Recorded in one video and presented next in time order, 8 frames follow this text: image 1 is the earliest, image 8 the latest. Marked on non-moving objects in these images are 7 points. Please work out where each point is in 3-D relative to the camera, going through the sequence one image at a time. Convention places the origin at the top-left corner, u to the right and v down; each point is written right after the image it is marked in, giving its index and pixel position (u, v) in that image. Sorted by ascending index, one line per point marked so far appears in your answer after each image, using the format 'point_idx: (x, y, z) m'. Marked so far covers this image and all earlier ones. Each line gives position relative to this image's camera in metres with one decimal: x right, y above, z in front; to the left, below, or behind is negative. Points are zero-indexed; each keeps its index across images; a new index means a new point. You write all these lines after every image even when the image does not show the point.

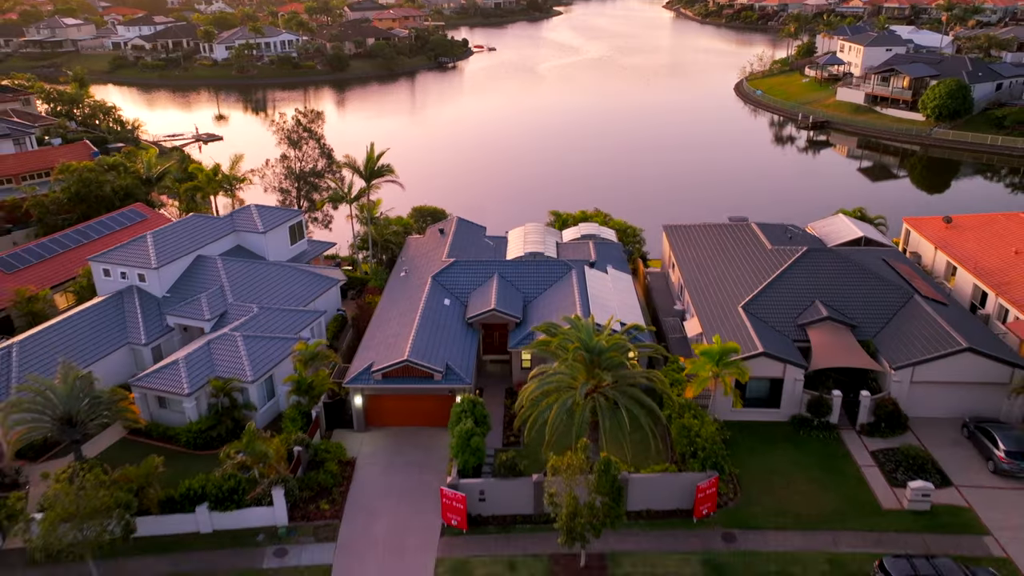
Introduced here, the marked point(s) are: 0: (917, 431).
0: (+8.1, -2.9, +16.5) m
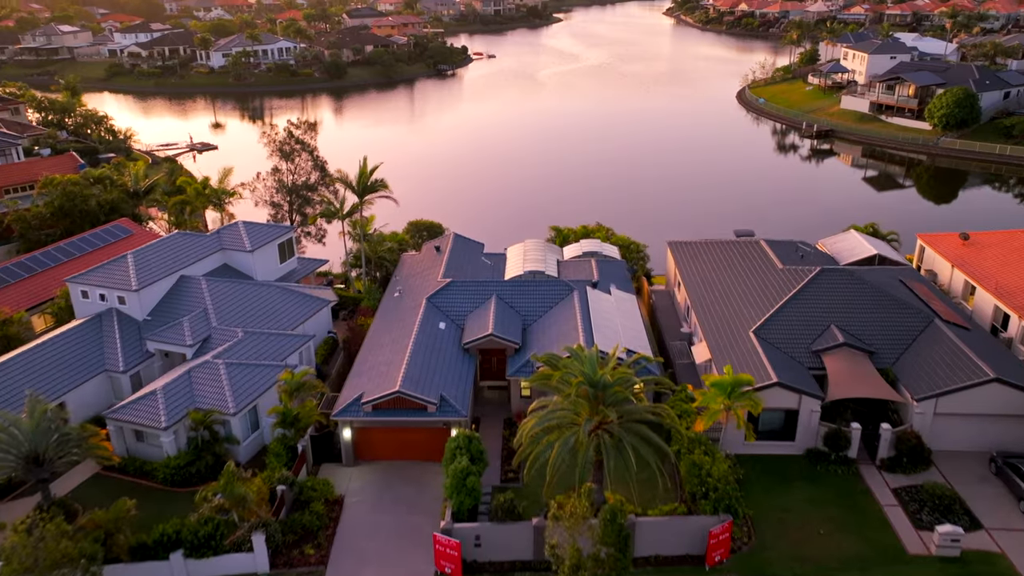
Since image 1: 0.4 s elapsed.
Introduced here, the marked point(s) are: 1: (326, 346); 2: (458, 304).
0: (+8.1, -3.4, +15.5) m
1: (-4.5, -1.4, +20.0) m
2: (-1.3, -0.4, +19.5) m
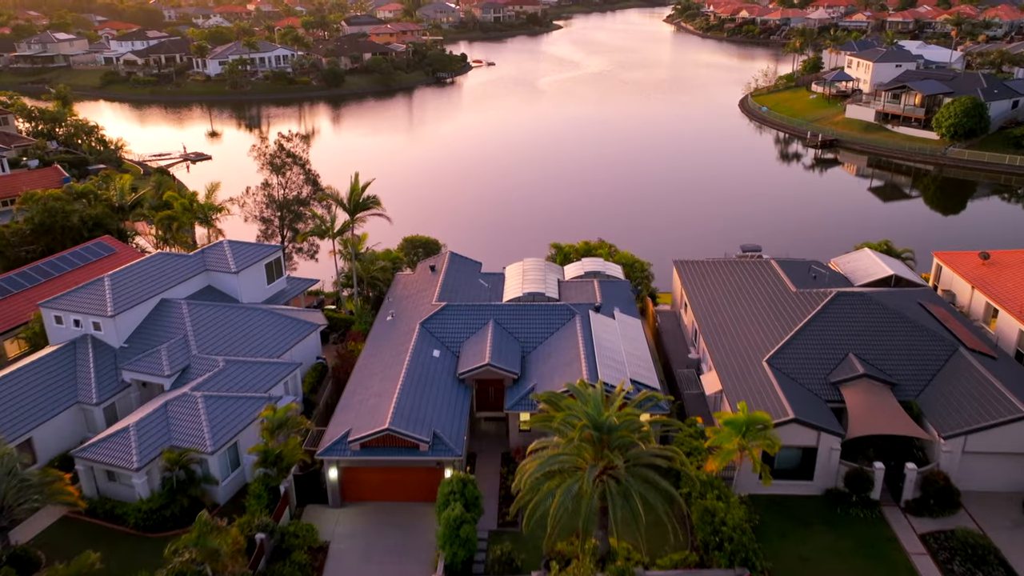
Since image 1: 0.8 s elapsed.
0: (+8.0, -3.9, +14.5) m
1: (-4.5, -1.9, +18.9) m
2: (-1.3, -0.9, +18.5) m
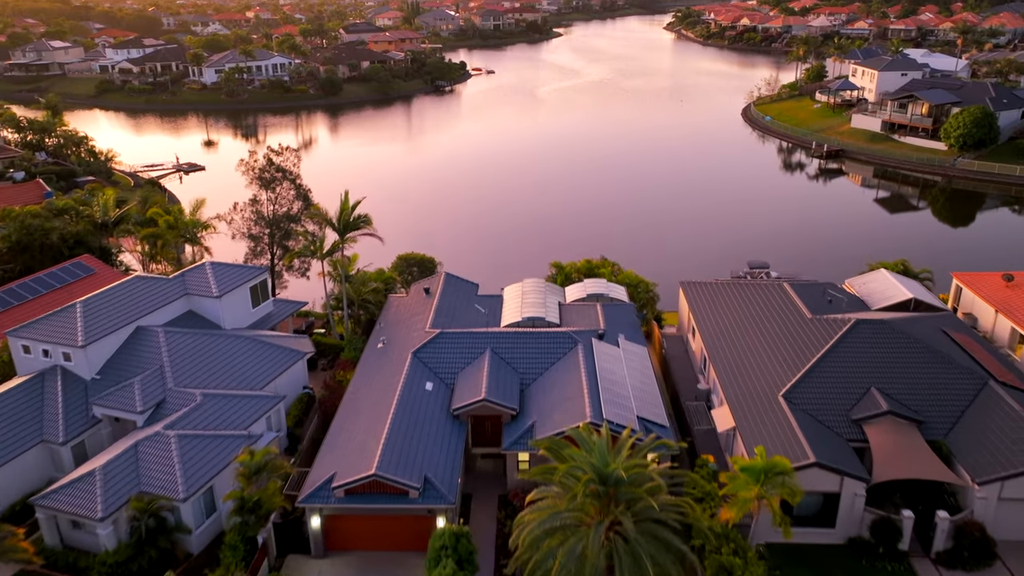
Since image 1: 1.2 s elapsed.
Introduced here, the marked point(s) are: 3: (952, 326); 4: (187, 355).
0: (+8.0, -4.4, +13.3) m
1: (-4.6, -2.5, +17.8) m
2: (-1.3, -1.5, +17.3) m
3: (+9.8, -0.8, +18.4) m
4: (-6.8, -1.4, +17.2) m
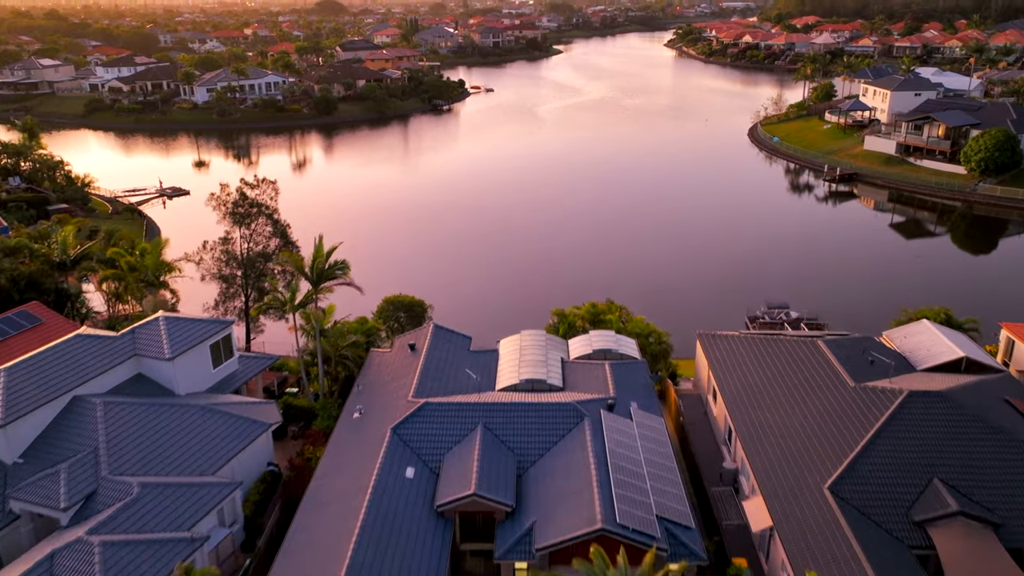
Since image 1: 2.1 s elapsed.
0: (+7.9, -5.5, +10.8) m
1: (-4.7, -3.7, +15.3) m
2: (-1.4, -2.7, +14.9) m
3: (+9.8, -2.0, +16.0) m
4: (-6.8, -2.6, +14.7) m
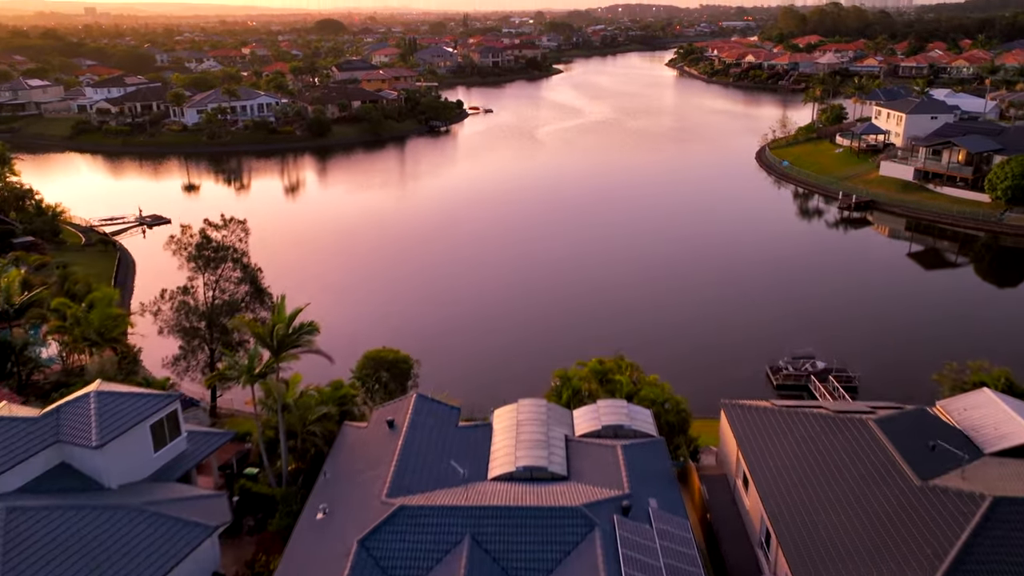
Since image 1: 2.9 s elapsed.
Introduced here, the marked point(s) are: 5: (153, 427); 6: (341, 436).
0: (+7.8, -6.6, +8.0) m
1: (-4.7, -4.9, +12.6) m
2: (-1.5, -3.9, +12.2) m
3: (+9.7, -3.3, +13.3) m
4: (-6.9, -3.8, +12.0) m
5: (-6.5, -2.5, +15.1) m
6: (-3.4, -2.8, +16.1) m
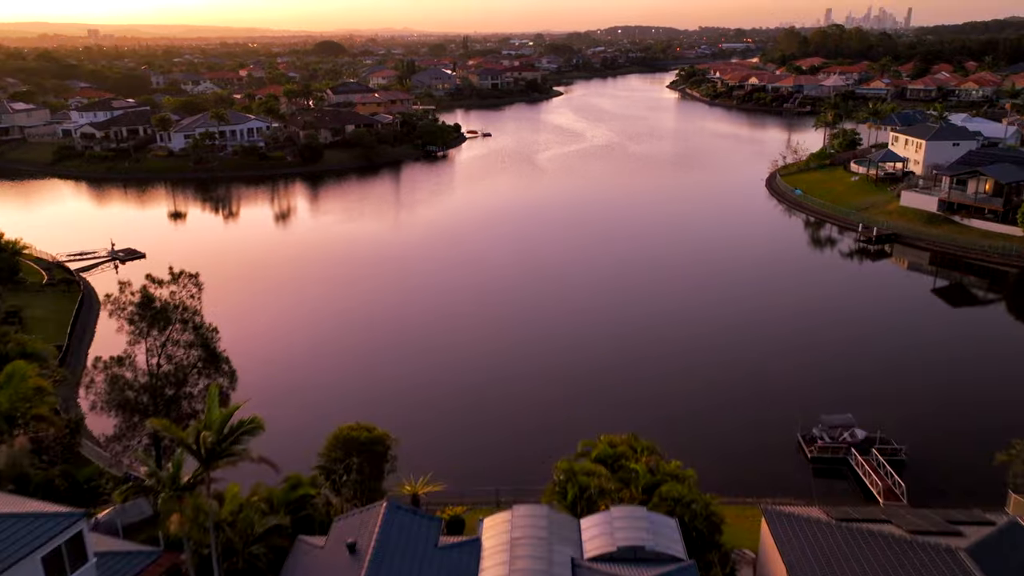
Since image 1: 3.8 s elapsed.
0: (+7.7, -7.8, +4.7) m
1: (-4.9, -6.2, +9.3) m
2: (-1.6, -5.1, +8.9) m
3: (+9.6, -4.5, +10.0) m
4: (-7.0, -5.0, +8.7) m
5: (-6.6, -3.8, +11.9) m
6: (-3.5, -4.2, +12.9) m
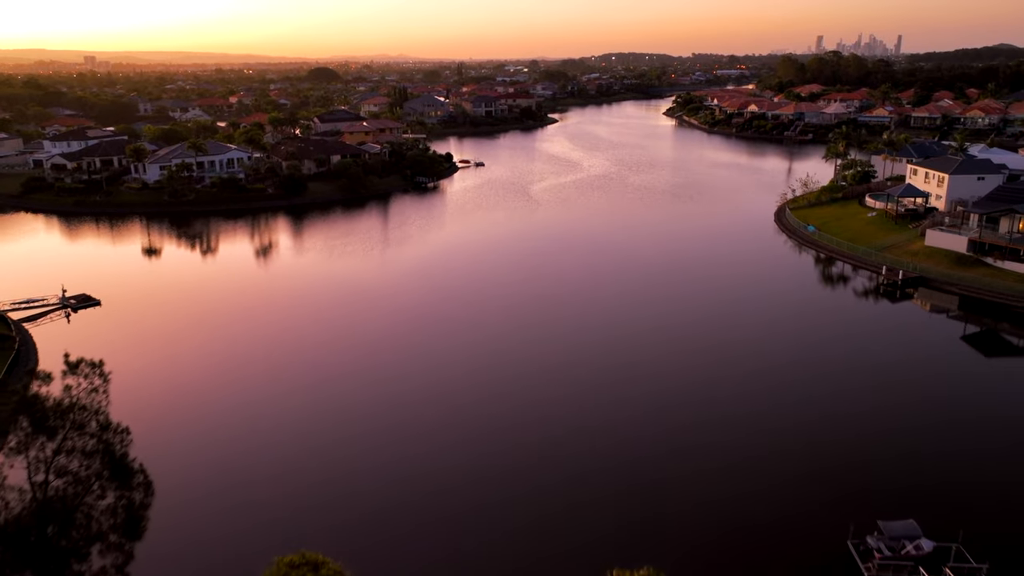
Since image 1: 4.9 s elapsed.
0: (+7.6, -9.0, +0.5) m
1: (-5.0, -7.6, +5.1) m
2: (-1.8, -6.5, +4.7) m
3: (+9.4, -5.9, +5.9) m
4: (-7.2, -6.4, +4.5) m
5: (-6.8, -5.3, +7.7) m
6: (-3.7, -5.7, +8.7) m
